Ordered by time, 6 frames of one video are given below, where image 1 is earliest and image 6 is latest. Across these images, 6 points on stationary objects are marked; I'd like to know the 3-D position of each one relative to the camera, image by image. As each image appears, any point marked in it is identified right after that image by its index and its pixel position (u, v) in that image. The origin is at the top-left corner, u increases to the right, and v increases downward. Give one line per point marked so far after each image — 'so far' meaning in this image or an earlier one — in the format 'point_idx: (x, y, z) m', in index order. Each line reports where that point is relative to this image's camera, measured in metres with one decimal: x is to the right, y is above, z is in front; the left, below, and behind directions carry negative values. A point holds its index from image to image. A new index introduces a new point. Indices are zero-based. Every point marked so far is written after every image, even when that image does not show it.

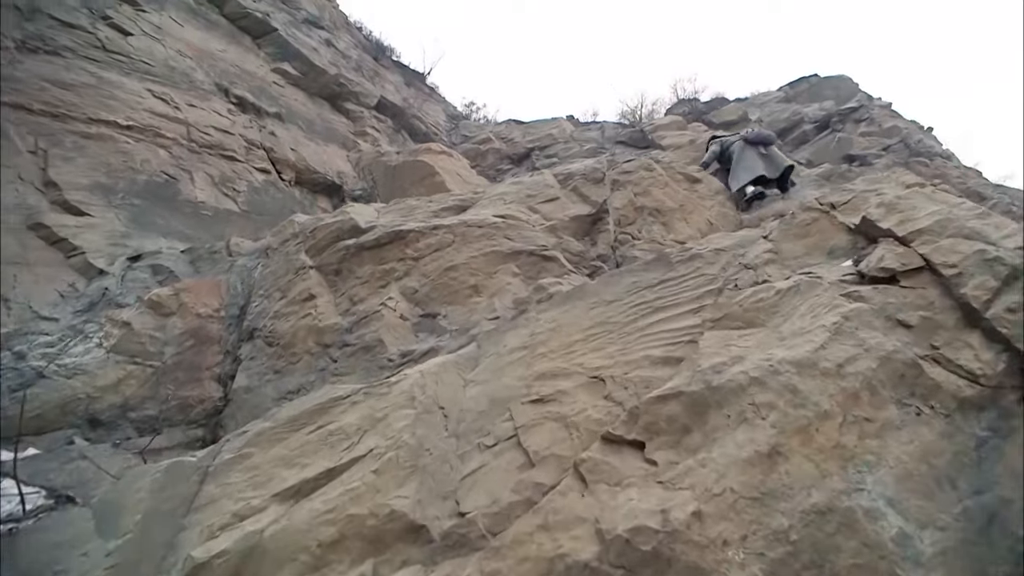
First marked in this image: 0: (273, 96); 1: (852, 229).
0: (-7.7, +6.2, +18.5) m
1: (+4.1, +0.7, +7.0) m
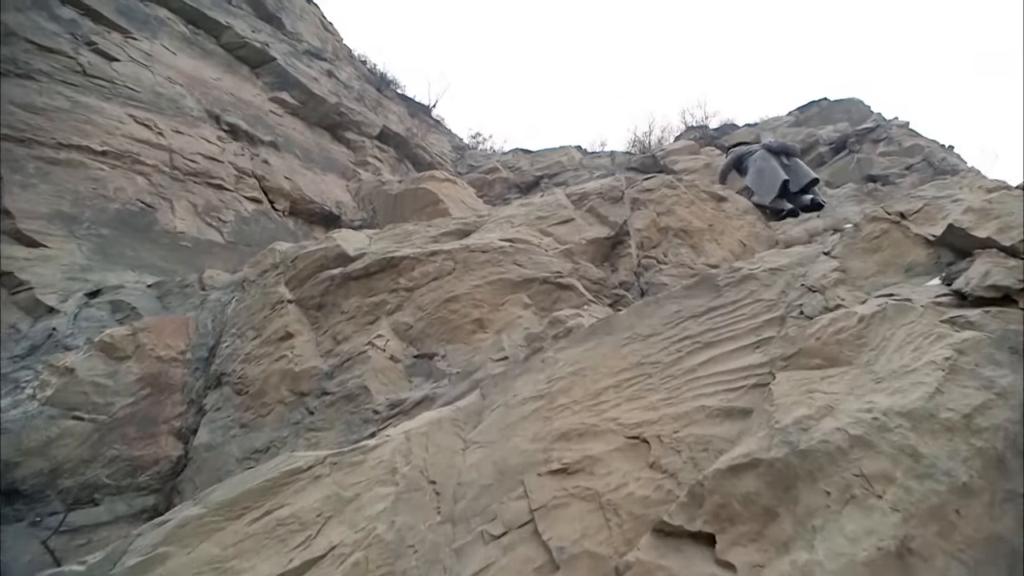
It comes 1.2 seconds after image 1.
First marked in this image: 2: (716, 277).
0: (-7.5, +5.0, +17.7) m
1: (+4.2, +0.5, +5.8) m
2: (+2.0, +0.1, +5.5) m
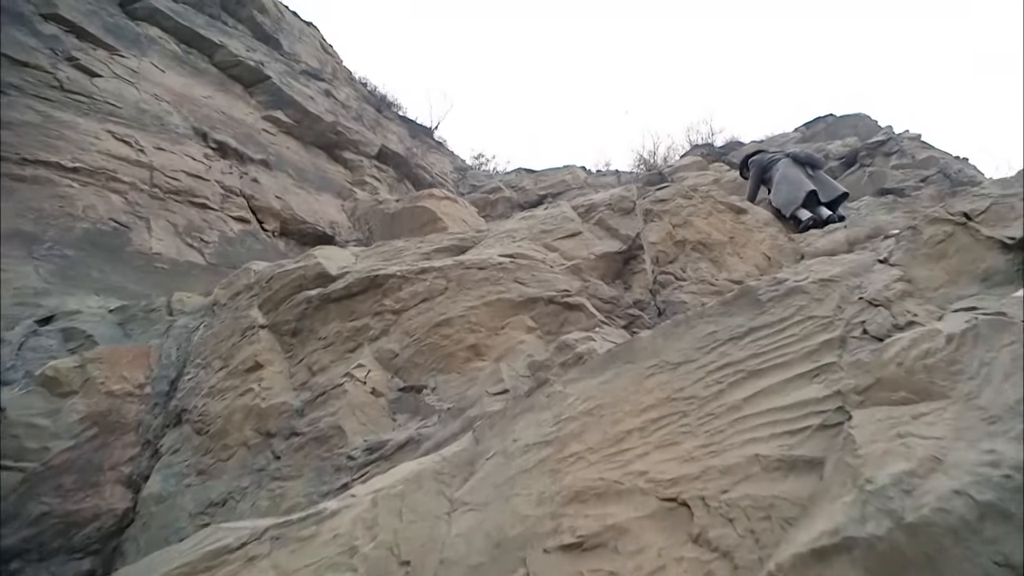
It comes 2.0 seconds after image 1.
0: (-7.4, +4.3, +17.0) m
1: (+4.2, +0.4, +4.8) m
2: (+2.0, 0.0, +4.6) m
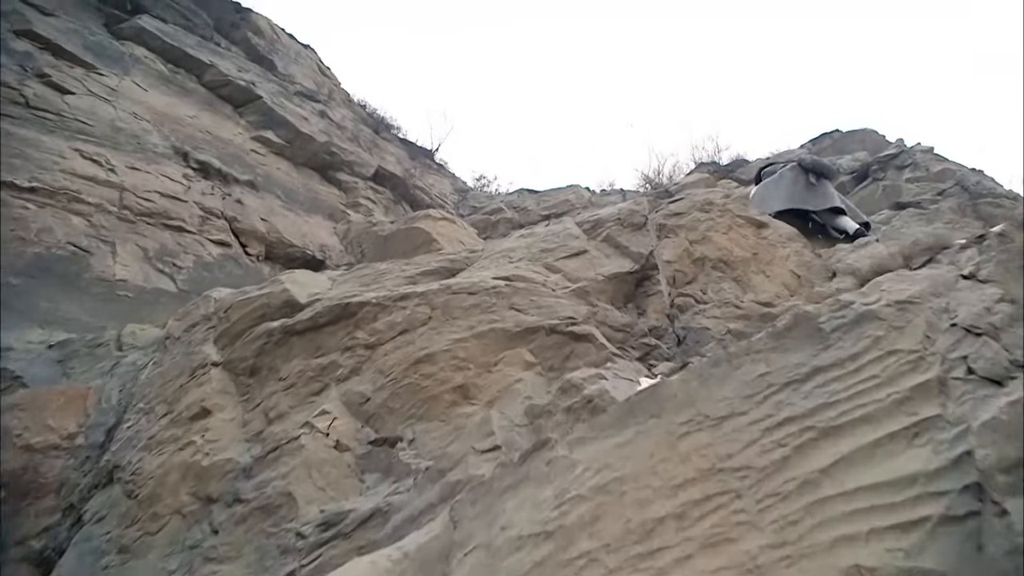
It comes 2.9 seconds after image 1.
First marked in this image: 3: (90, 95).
0: (-7.4, +3.5, +16.2) m
1: (+4.1, +0.2, +3.8) m
2: (+1.9, -0.2, +3.6) m
3: (-9.5, +4.3, +12.8) m
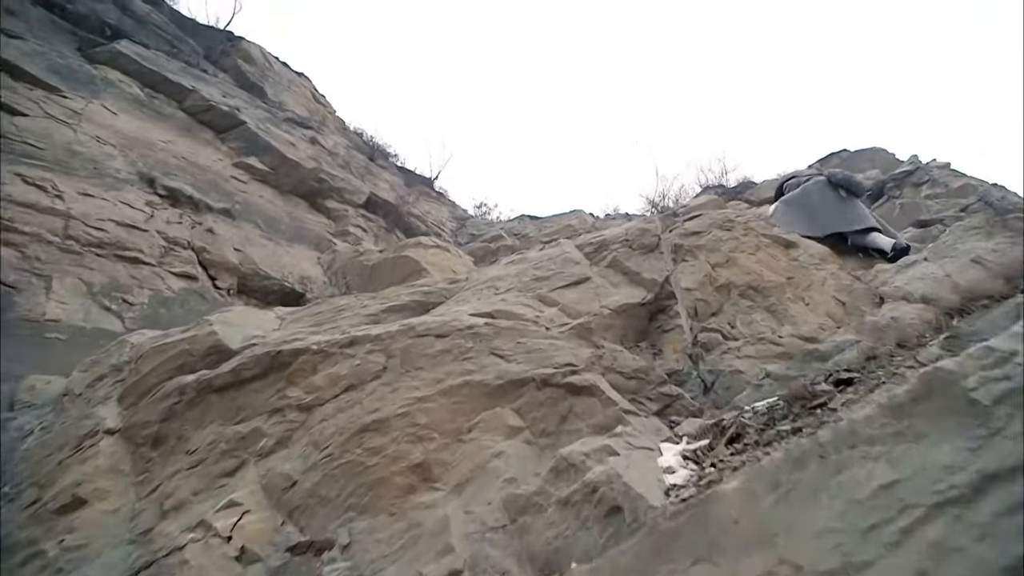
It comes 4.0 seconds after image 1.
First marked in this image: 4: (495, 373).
0: (-7.5, +2.6, +15.1) m
1: (+3.9, +0.1, +2.4) m
2: (+1.7, -0.4, +2.2) m
3: (-9.6, +3.5, +11.8) m
4: (-0.1, -0.6, +4.5) m
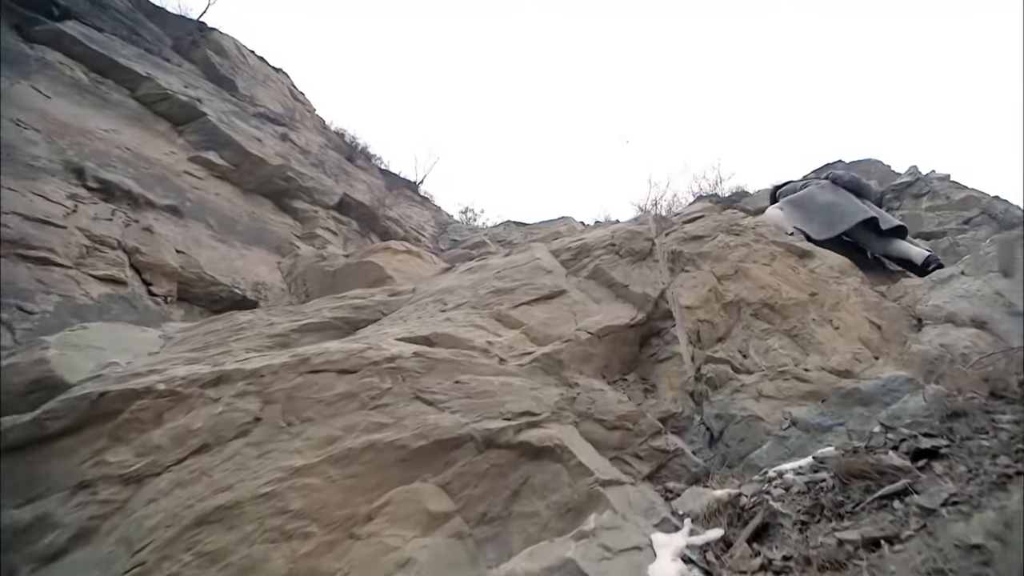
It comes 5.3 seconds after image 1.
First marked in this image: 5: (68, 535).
0: (-8.0, +2.4, +13.7) m
1: (+3.6, -0.1, +1.1) m
2: (+1.4, -0.4, +0.9) m
3: (-10.0, +3.5, +10.4) m
4: (-0.5, -0.7, +3.1) m
5: (-2.1, -1.1, +2.8) m
